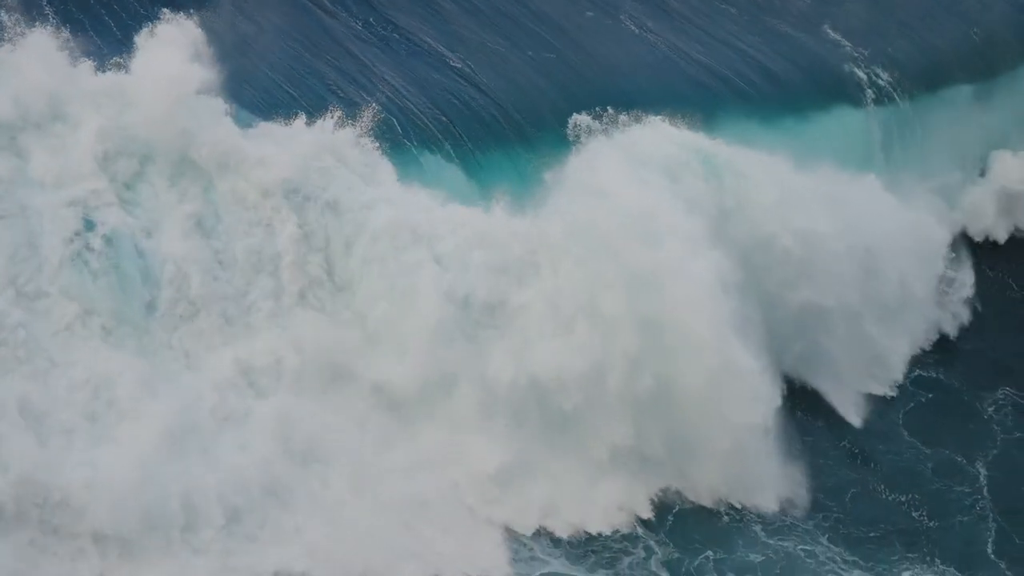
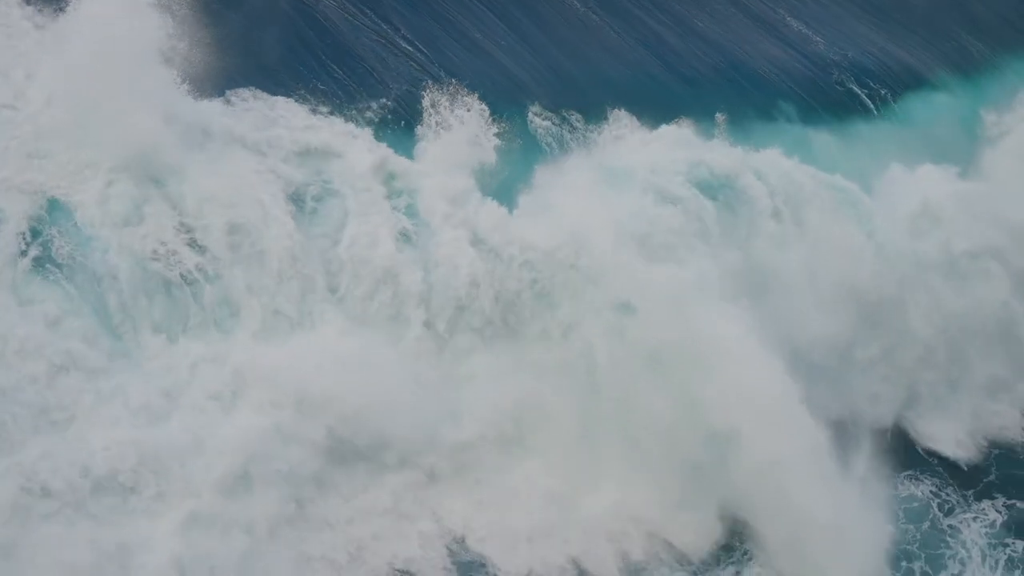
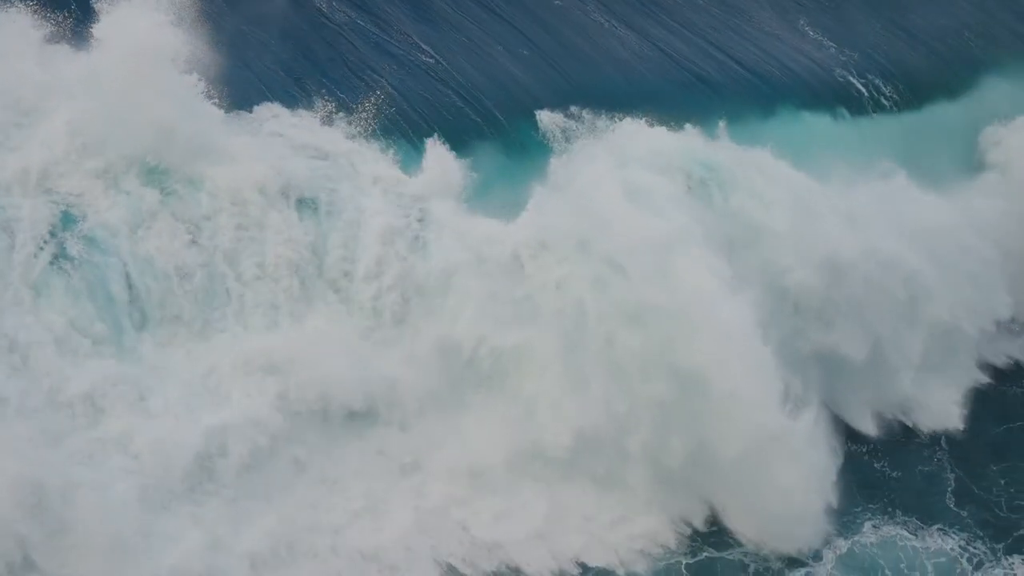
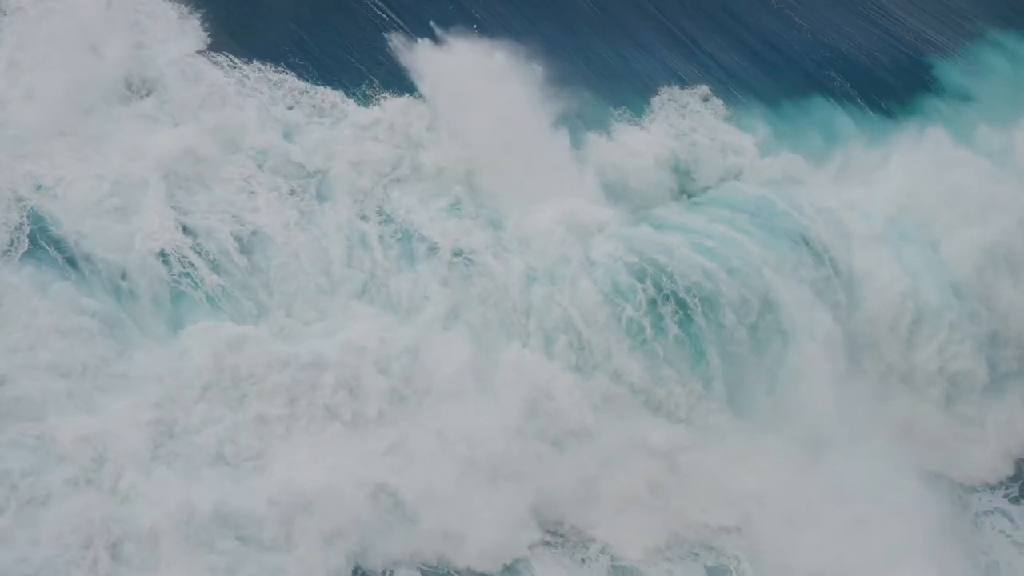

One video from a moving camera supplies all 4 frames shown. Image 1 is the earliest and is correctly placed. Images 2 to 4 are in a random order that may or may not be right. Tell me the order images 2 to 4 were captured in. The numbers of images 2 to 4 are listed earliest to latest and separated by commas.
3, 2, 4
